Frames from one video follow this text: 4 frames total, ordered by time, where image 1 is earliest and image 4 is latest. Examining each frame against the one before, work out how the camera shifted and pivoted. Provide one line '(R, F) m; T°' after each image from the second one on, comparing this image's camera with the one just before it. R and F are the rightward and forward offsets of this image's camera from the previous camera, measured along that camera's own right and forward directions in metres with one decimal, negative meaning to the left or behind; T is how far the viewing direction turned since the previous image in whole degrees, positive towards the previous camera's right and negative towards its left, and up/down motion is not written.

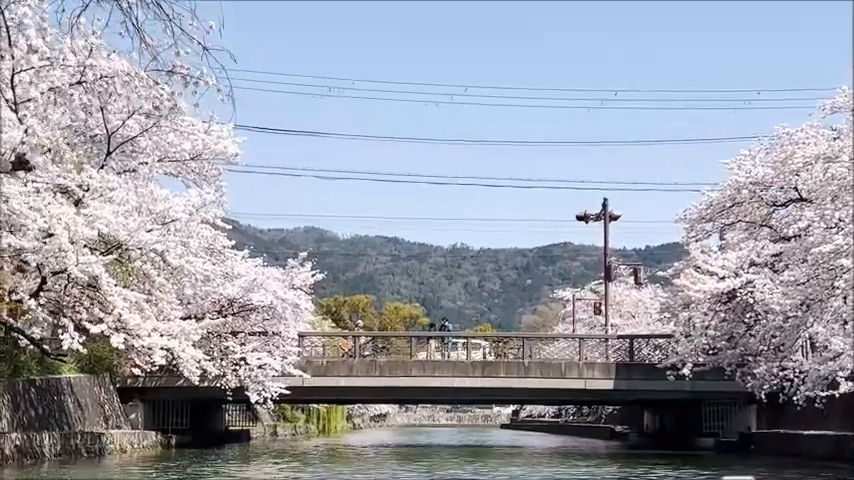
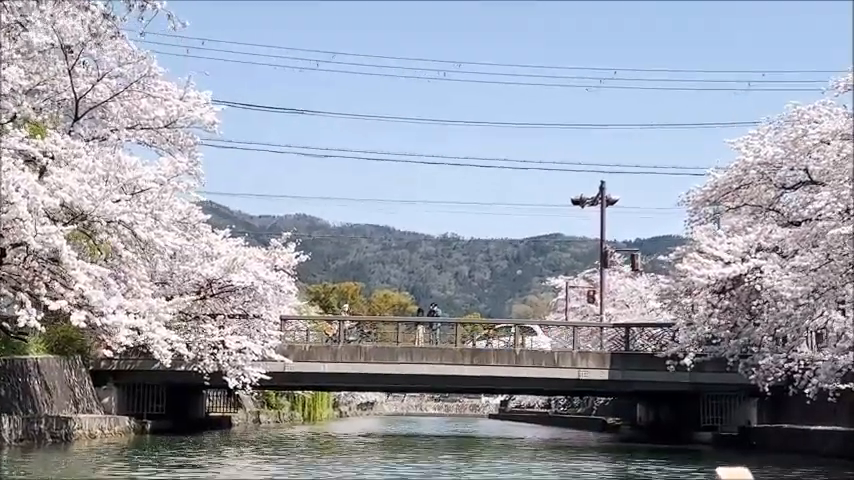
(0.0, +1.2) m; +1°
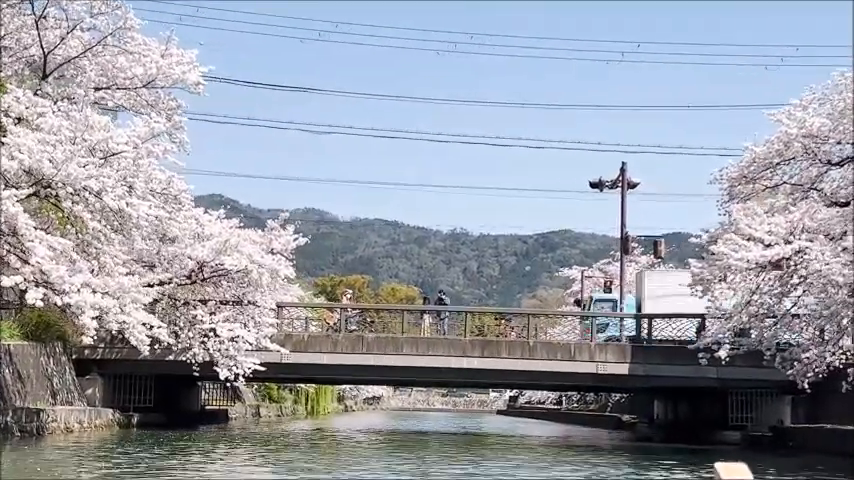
(0.0, +1.9) m; 0°
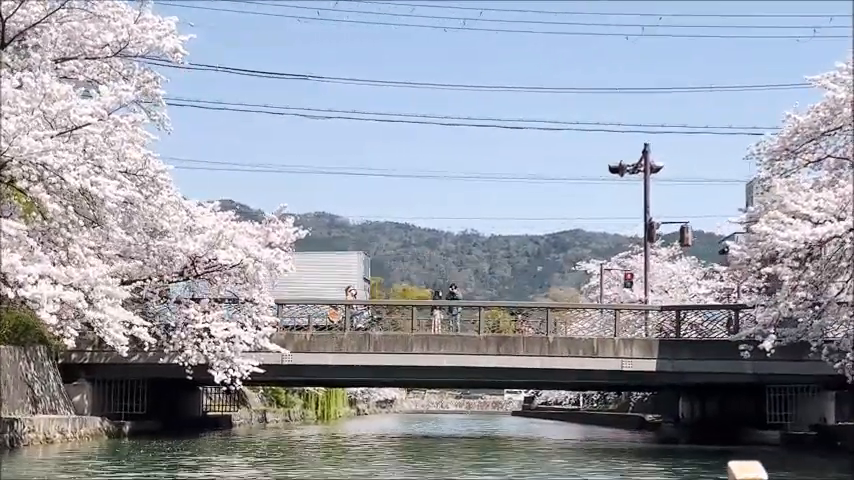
(0.0, +1.8) m; -1°
